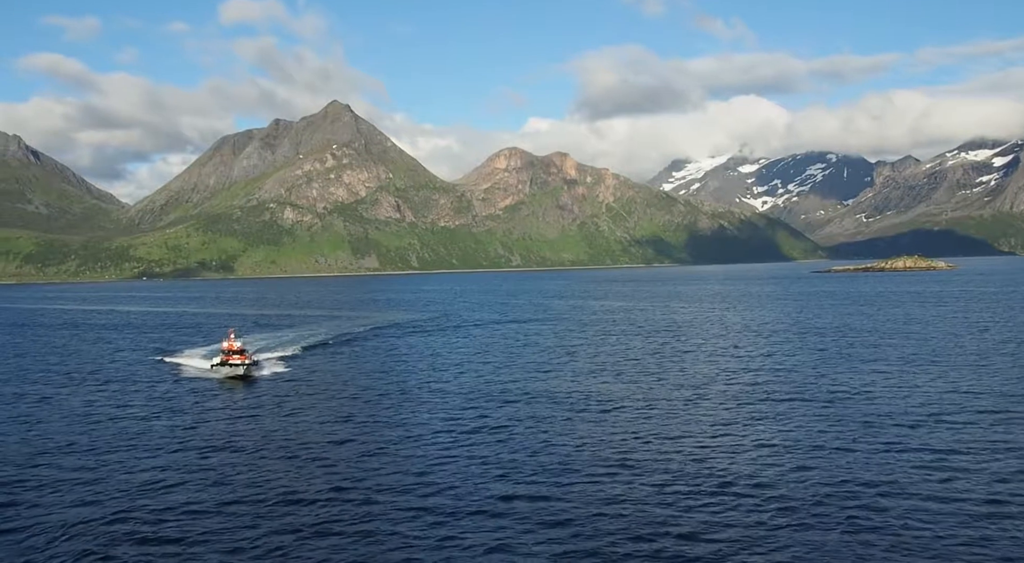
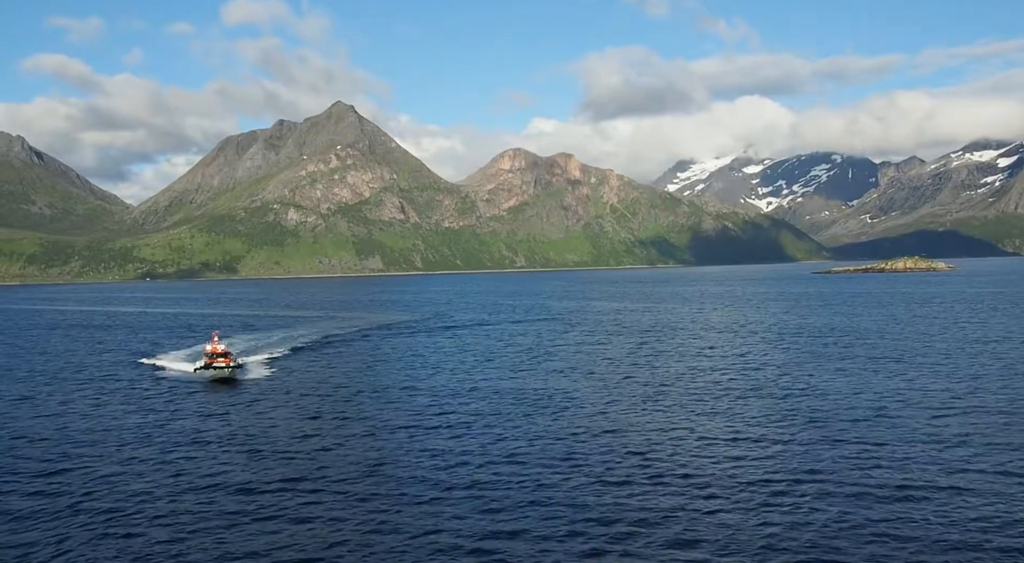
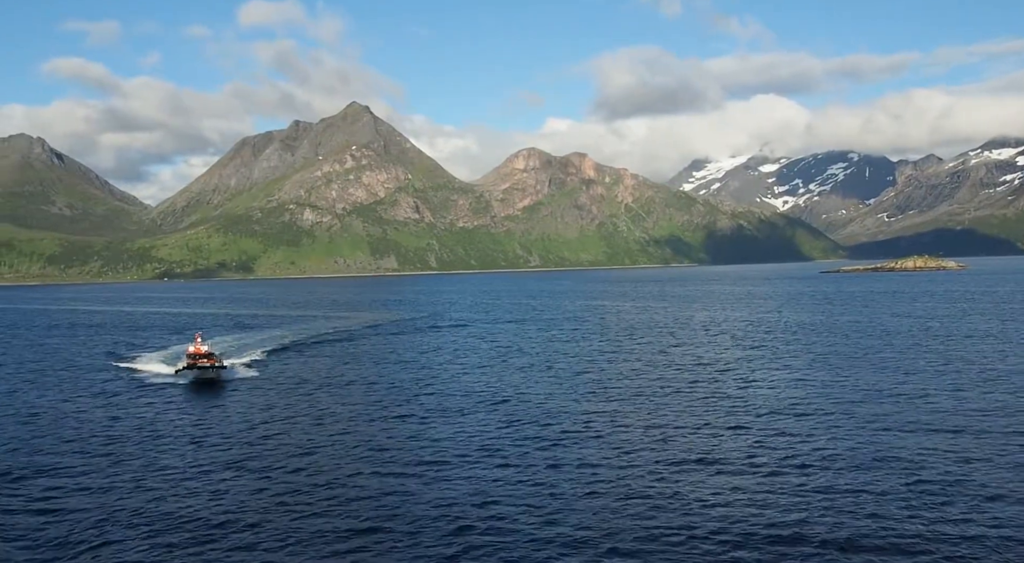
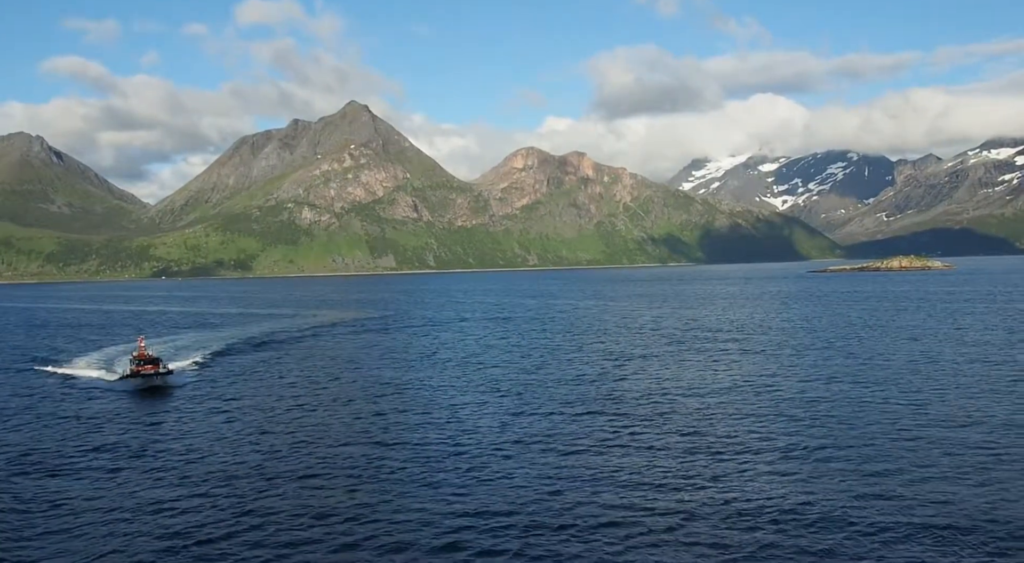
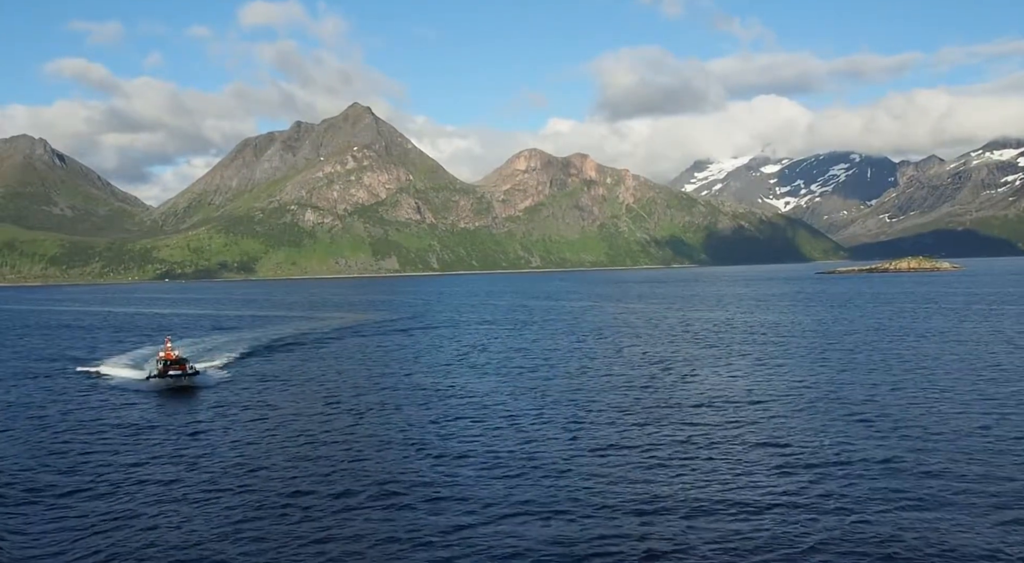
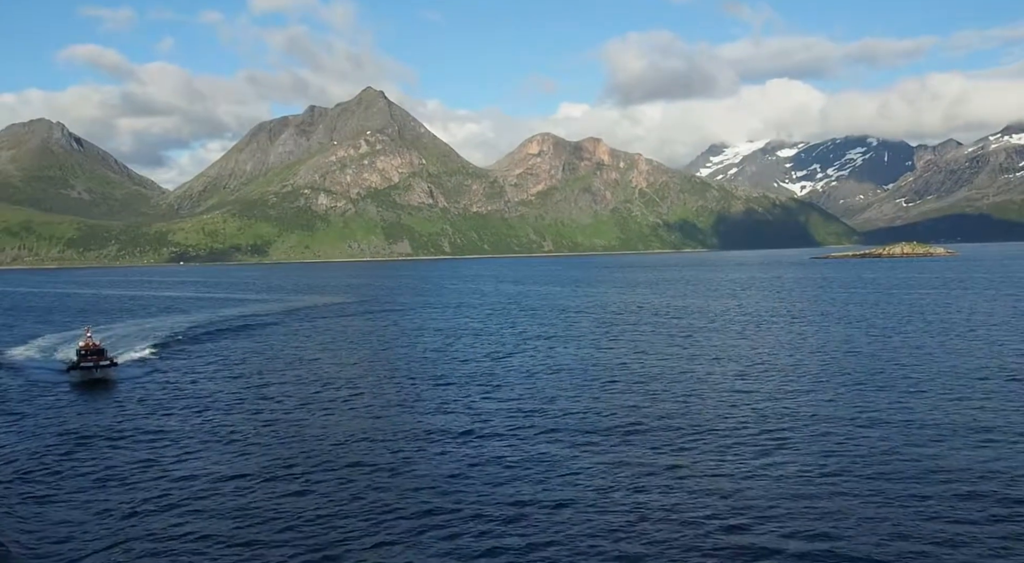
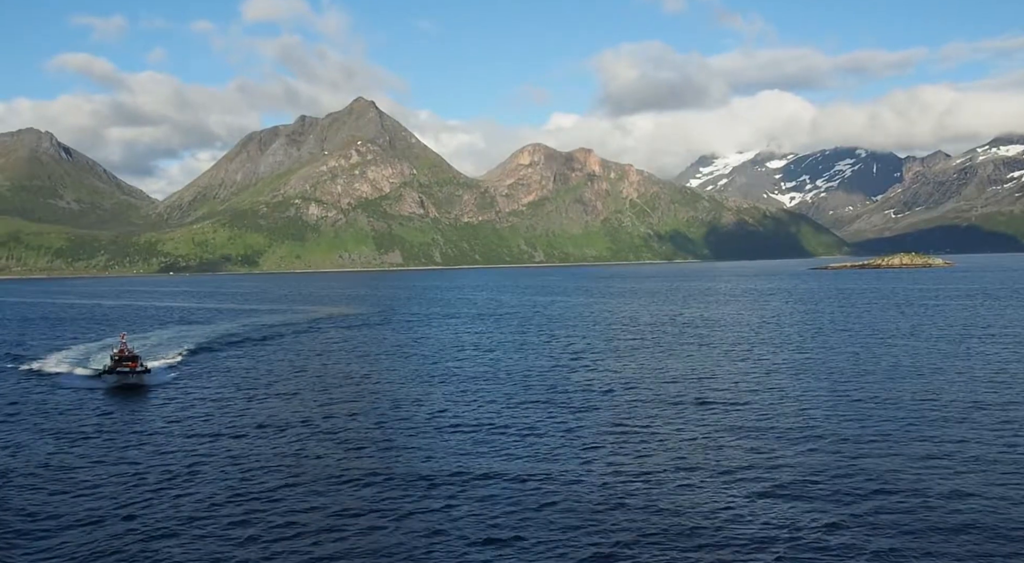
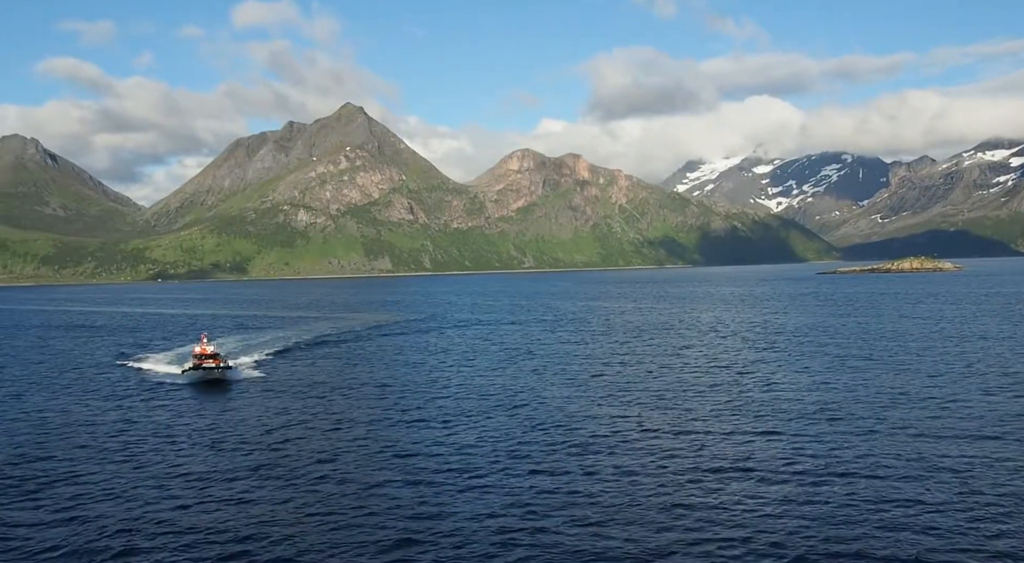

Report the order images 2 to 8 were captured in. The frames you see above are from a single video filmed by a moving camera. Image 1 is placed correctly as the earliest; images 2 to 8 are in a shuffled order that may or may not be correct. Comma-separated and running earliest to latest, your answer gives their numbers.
2, 8, 3, 5, 4, 7, 6
